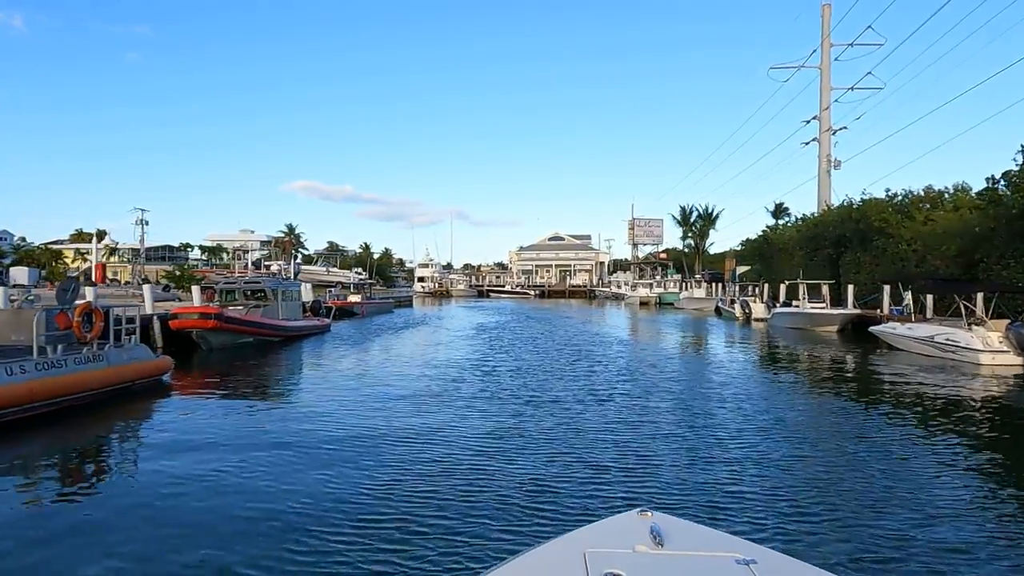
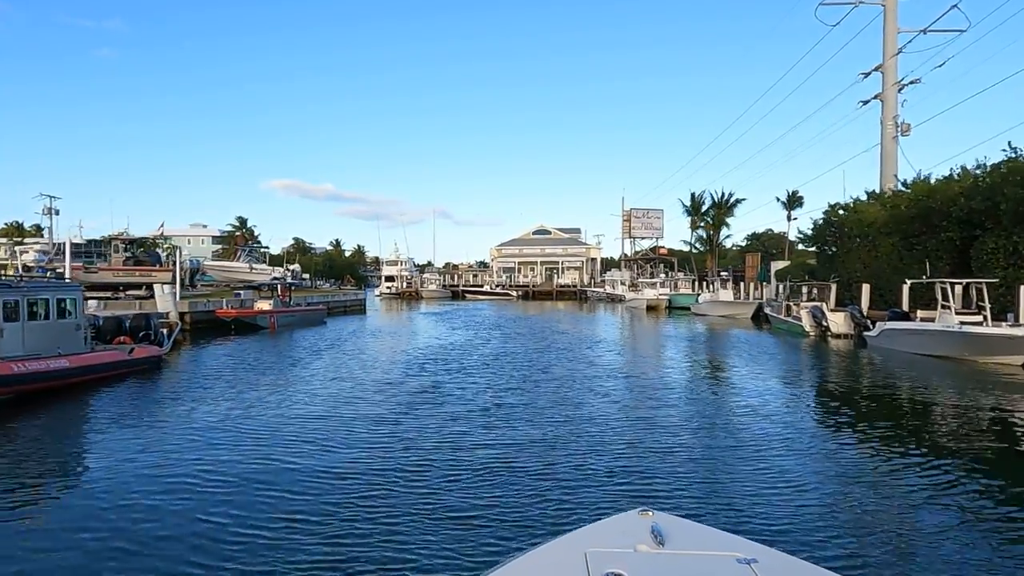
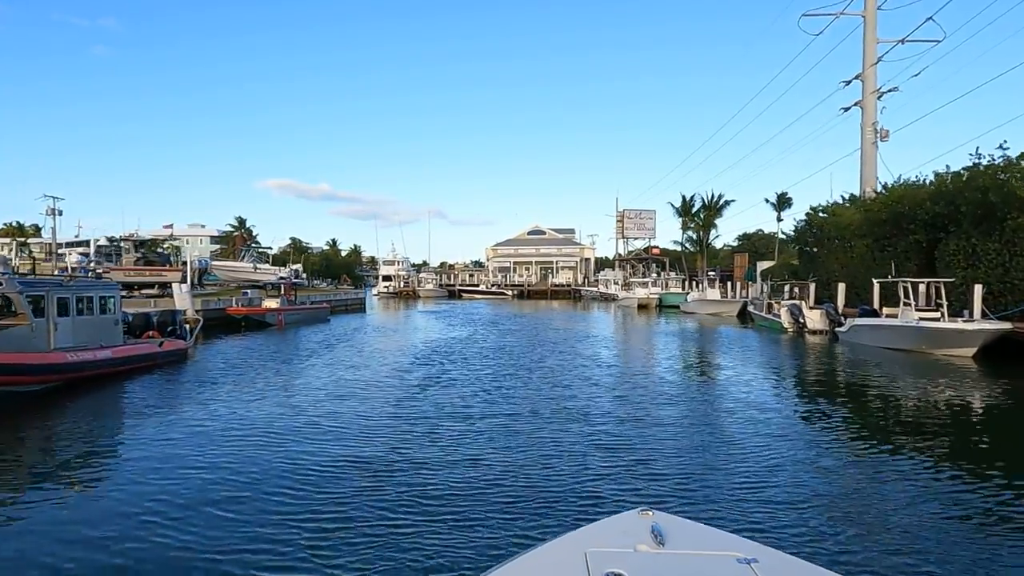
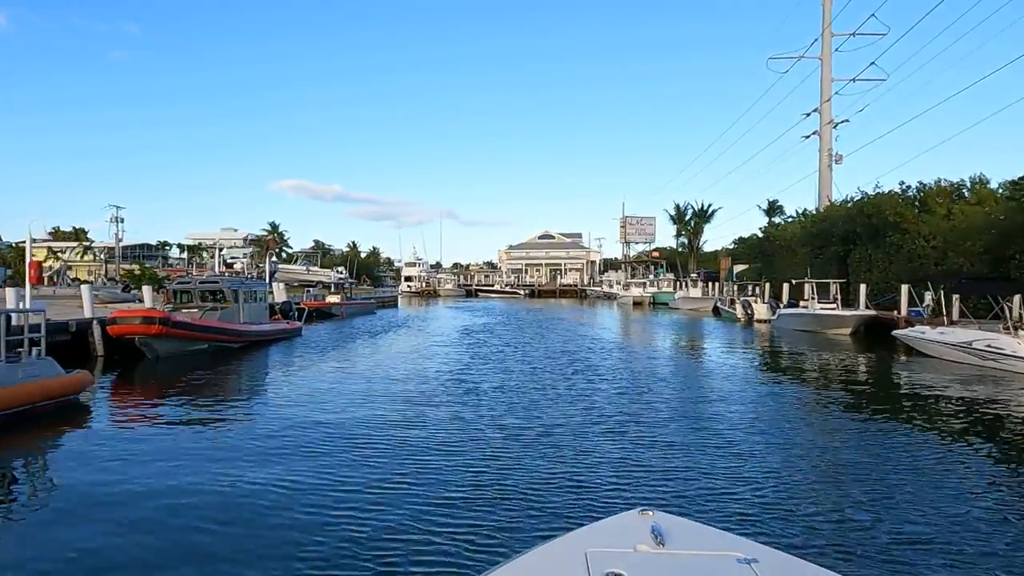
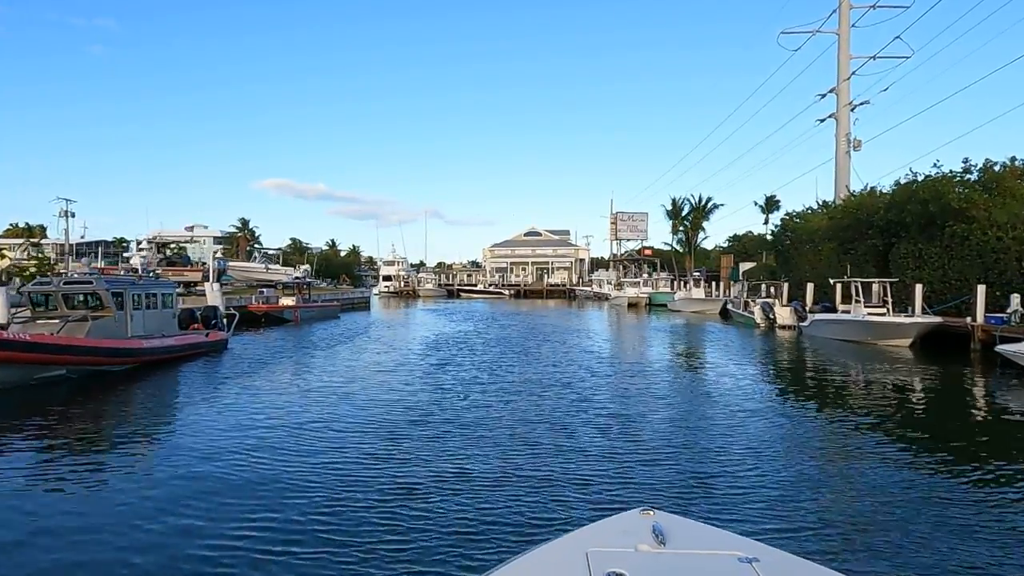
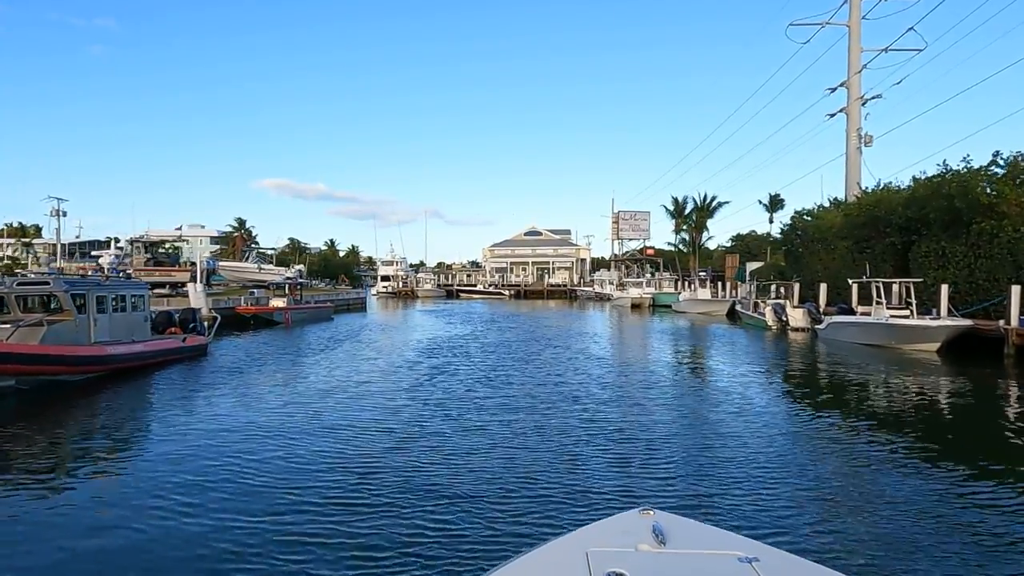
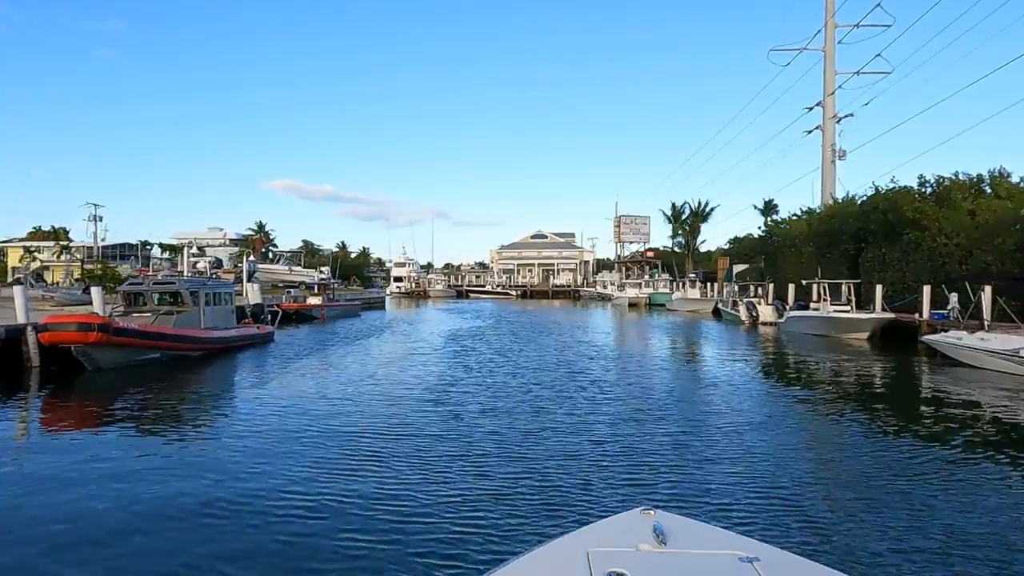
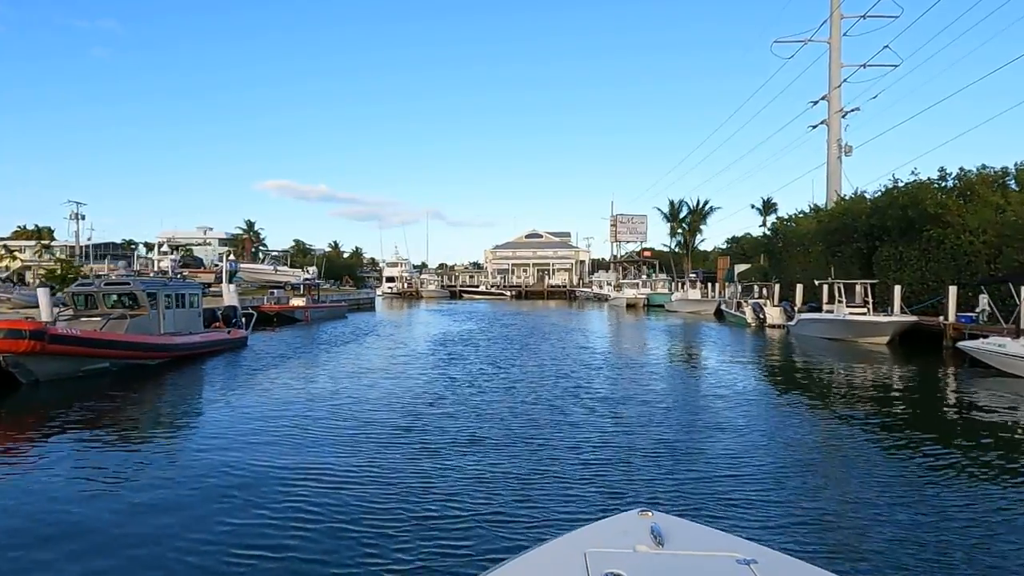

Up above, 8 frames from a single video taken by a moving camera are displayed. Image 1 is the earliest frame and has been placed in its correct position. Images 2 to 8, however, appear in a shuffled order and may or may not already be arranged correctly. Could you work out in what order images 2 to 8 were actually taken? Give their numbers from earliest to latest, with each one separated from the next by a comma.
4, 7, 8, 5, 6, 3, 2
